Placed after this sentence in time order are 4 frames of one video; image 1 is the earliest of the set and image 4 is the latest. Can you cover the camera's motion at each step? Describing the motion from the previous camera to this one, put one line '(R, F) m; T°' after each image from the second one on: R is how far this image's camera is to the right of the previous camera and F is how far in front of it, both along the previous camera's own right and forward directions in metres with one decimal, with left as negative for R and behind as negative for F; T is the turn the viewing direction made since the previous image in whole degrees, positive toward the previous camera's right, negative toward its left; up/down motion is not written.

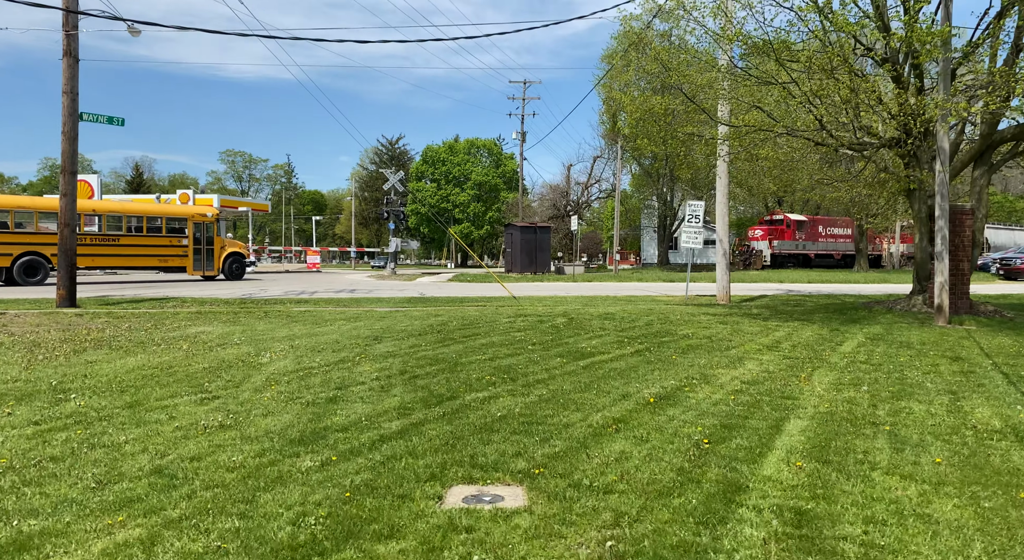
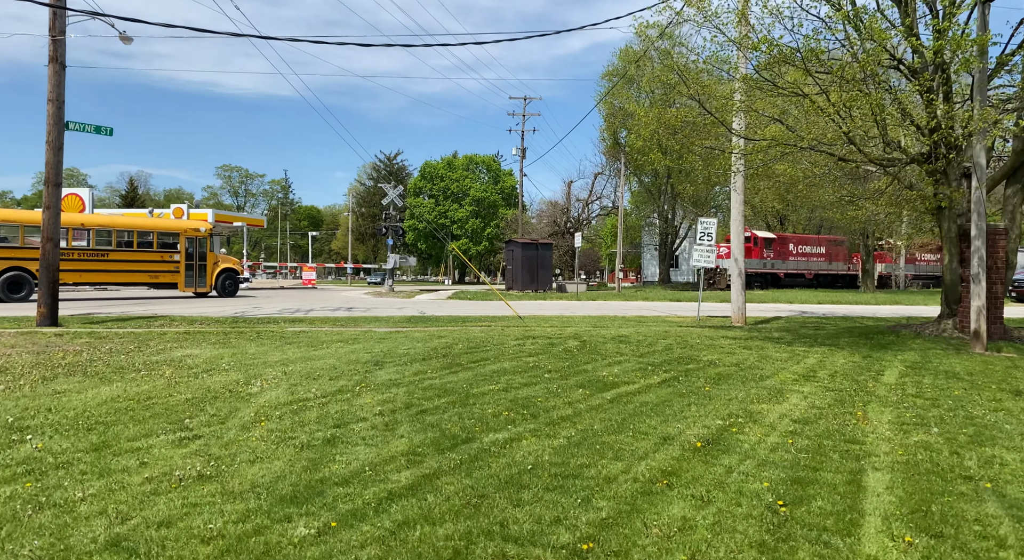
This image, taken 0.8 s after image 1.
(-0.2, +0.8) m; 0°
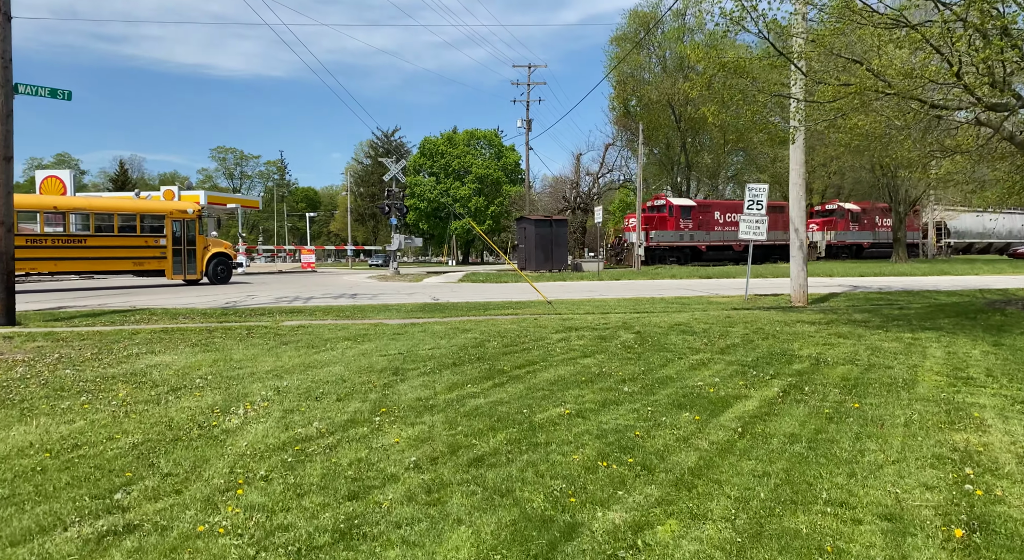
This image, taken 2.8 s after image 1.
(-0.6, +2.3) m; 0°
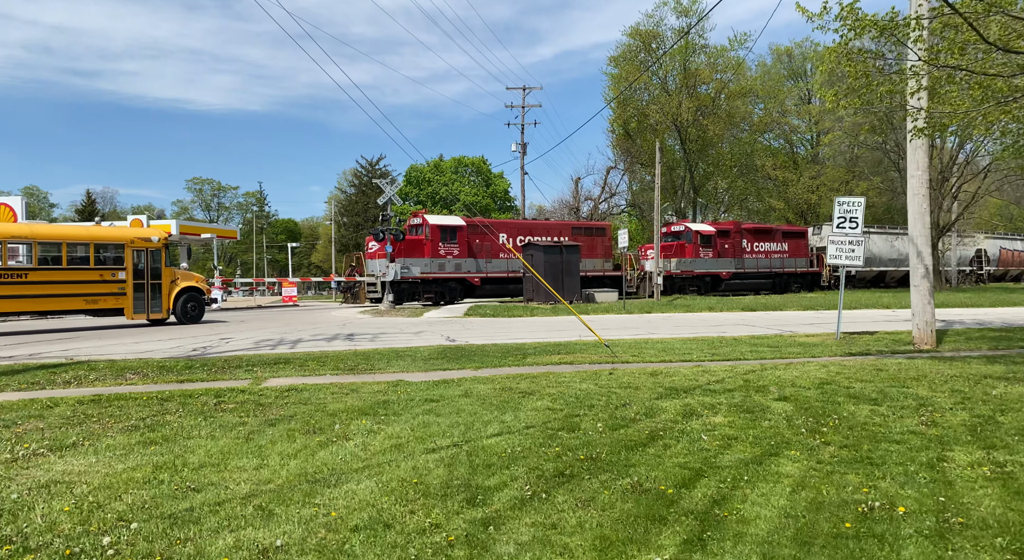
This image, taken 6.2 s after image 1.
(-1.1, +3.5) m; +1°
